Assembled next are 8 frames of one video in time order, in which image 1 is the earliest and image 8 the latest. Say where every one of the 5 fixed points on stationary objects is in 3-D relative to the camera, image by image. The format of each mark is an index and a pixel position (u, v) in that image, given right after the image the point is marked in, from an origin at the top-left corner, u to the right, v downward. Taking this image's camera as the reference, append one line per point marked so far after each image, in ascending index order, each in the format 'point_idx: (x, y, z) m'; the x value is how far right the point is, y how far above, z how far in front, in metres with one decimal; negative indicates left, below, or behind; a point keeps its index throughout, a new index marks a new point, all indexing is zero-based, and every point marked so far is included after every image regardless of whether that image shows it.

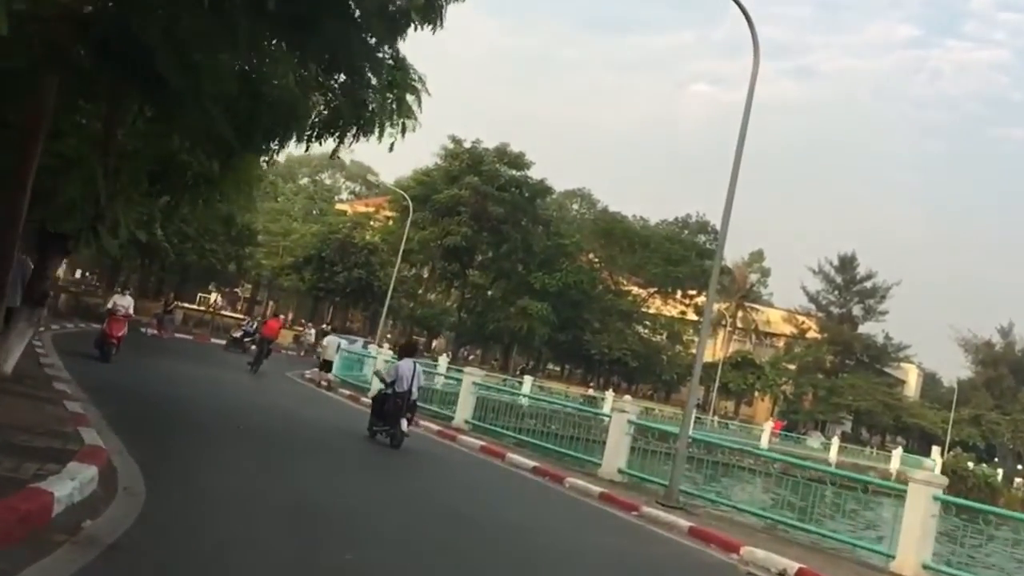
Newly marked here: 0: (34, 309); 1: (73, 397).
0: (-5.5, -0.2, +11.0) m
1: (-5.2, -1.3, +11.3) m
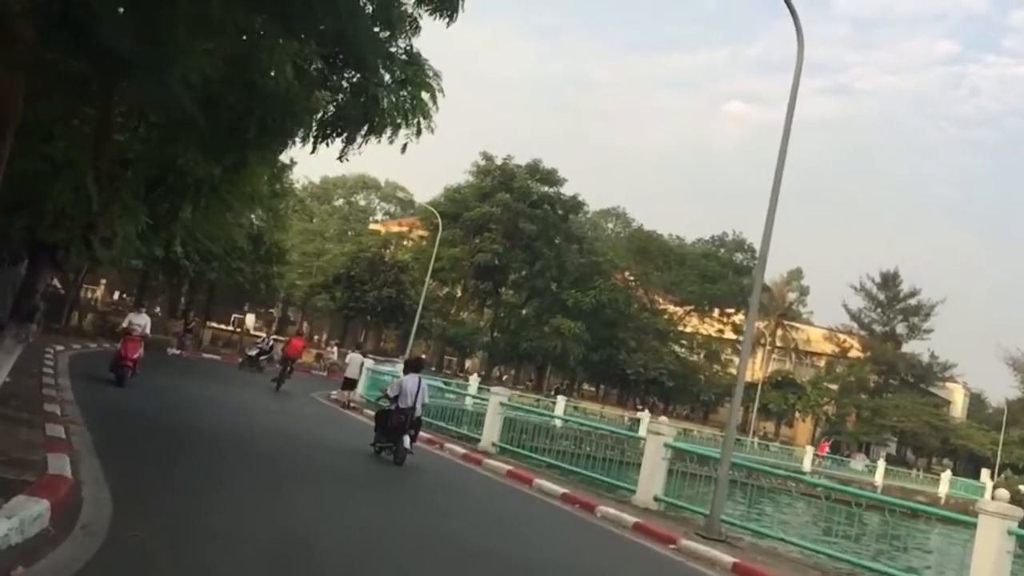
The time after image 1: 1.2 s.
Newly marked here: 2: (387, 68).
0: (-5.3, -0.4, +10.2) m
1: (-5.0, -1.4, +10.5) m
2: (-1.4, +2.5, +10.7) m
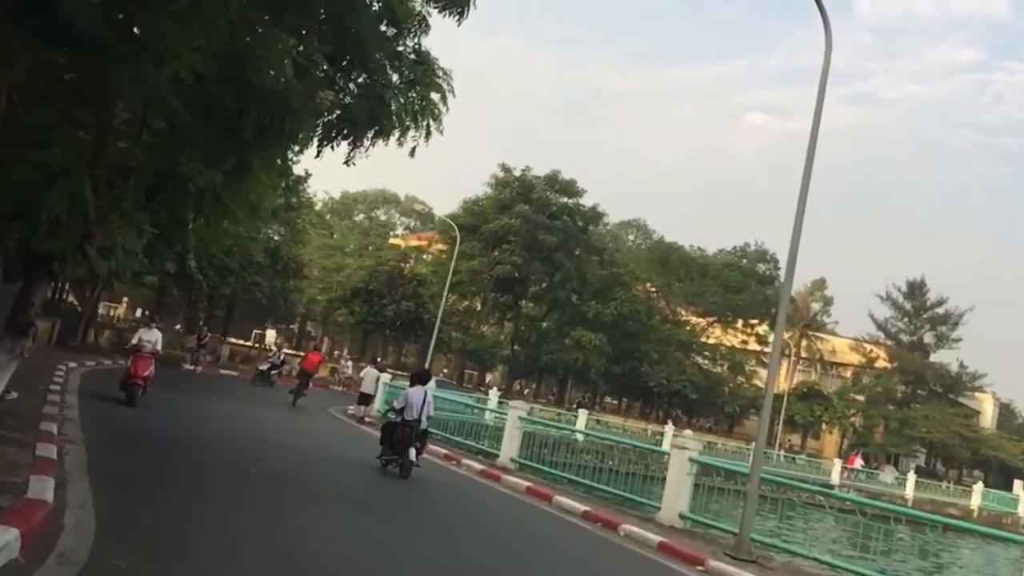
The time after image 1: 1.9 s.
0: (-5.1, -0.5, +9.8) m
1: (-4.8, -1.6, +10.0) m
2: (-1.3, +2.4, +10.2) m
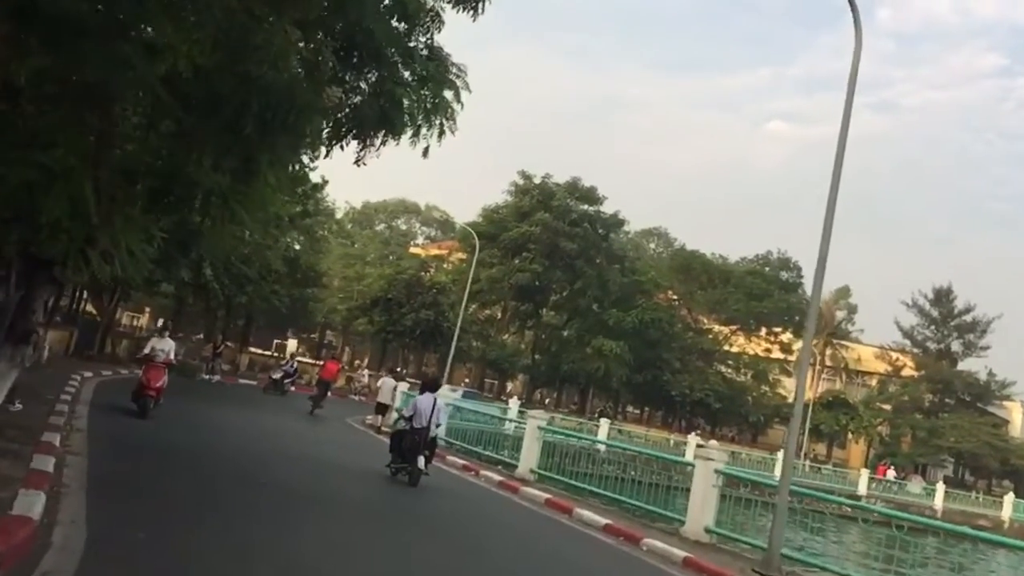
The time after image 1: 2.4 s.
0: (-4.9, -0.6, +9.5) m
1: (-4.6, -1.6, +9.7) m
2: (-1.1, +2.3, +9.8) m
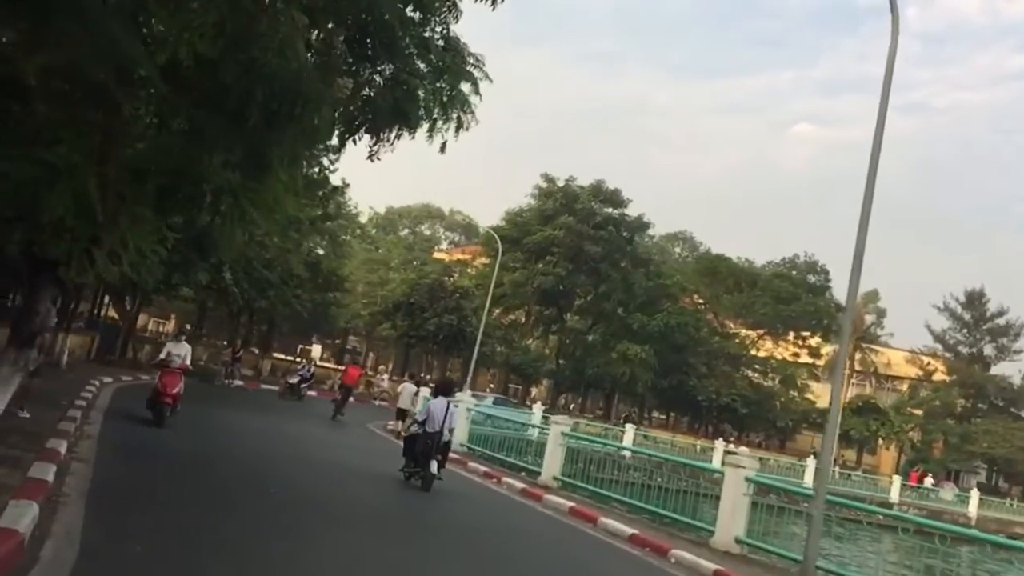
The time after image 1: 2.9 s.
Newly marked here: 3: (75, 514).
0: (-4.7, -0.6, +9.2) m
1: (-4.4, -1.6, +9.4) m
2: (-0.9, +2.3, +9.4) m
3: (-3.2, -1.7, +7.0) m
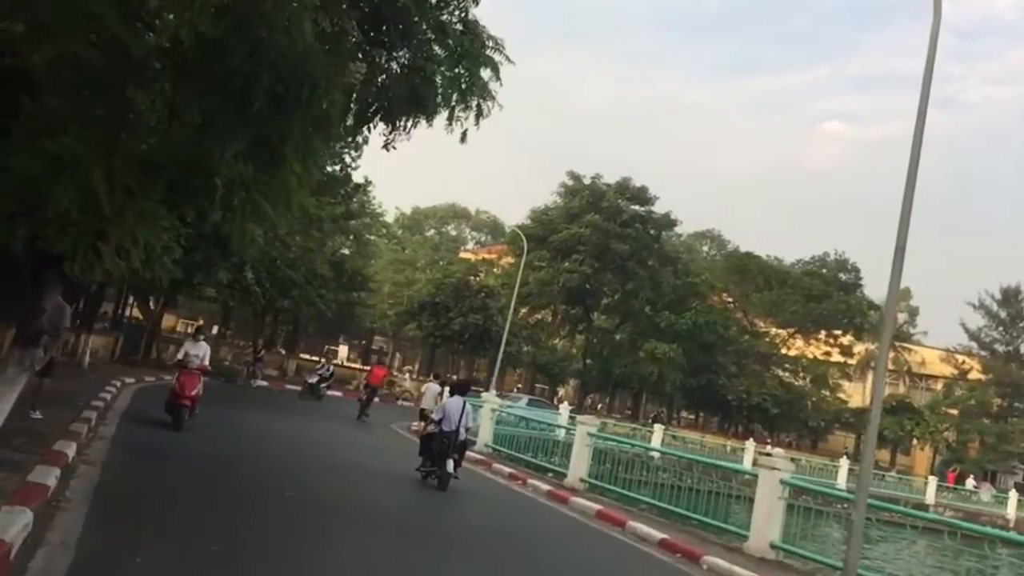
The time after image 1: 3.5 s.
0: (-4.5, -0.6, +8.9) m
1: (-4.2, -1.6, +9.1) m
2: (-0.7, +2.4, +9.0) m
3: (-3.1, -1.6, +6.7) m
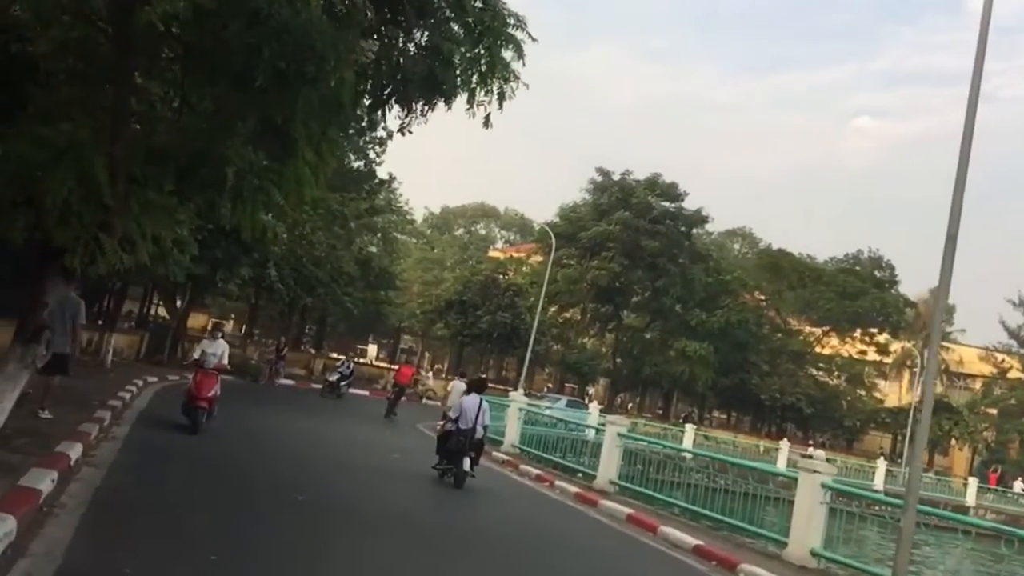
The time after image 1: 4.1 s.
0: (-4.3, -0.5, +8.5) m
1: (-4.0, -1.6, +8.7) m
2: (-0.5, +2.4, +8.5) m
3: (-2.9, -1.6, +6.3) m
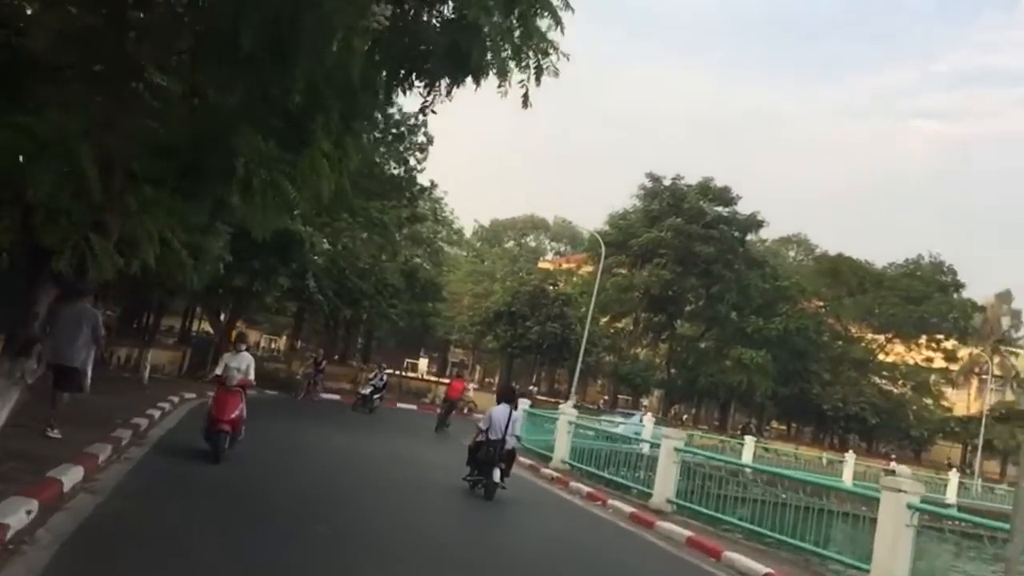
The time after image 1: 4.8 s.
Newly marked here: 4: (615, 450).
0: (-4.0, -0.6, +7.7) m
1: (-3.6, -1.6, +7.8) m
2: (-0.2, +2.4, +7.6) m
3: (-2.7, -1.6, +5.4) m
4: (+2.1, -3.2, +18.8) m
